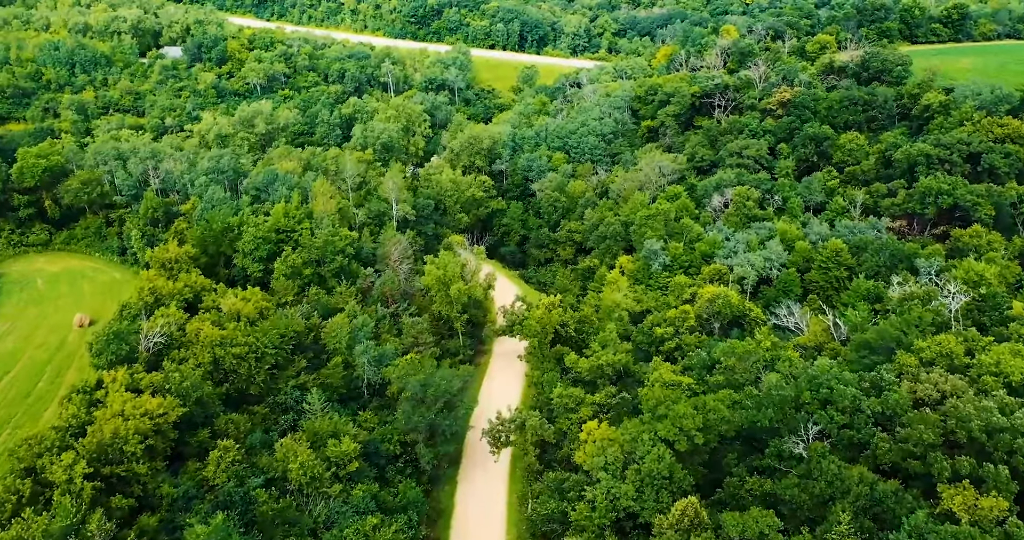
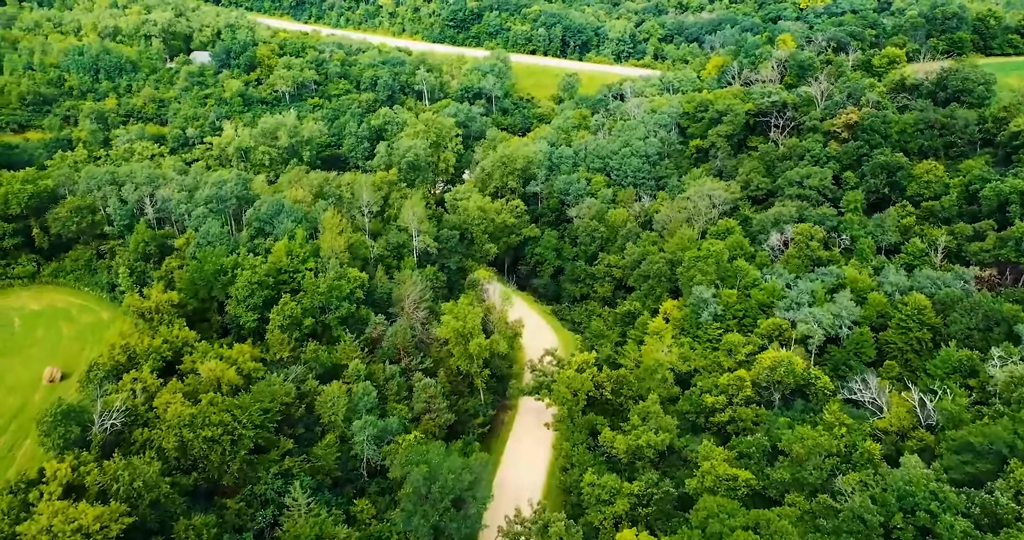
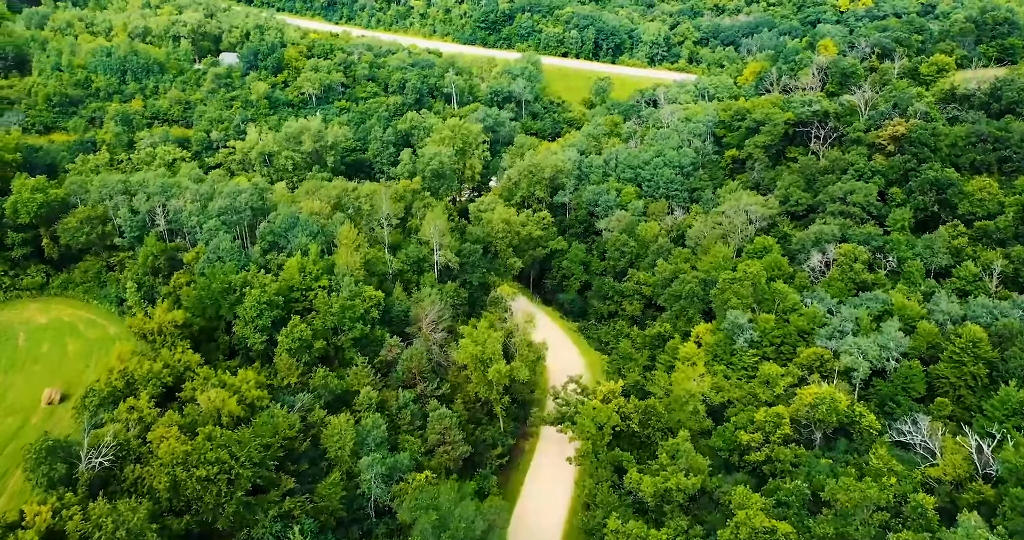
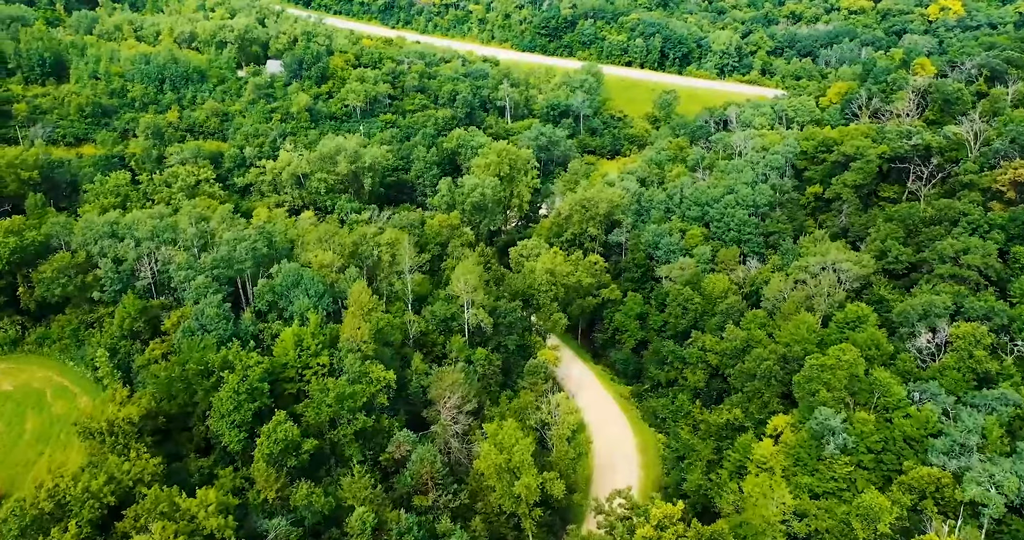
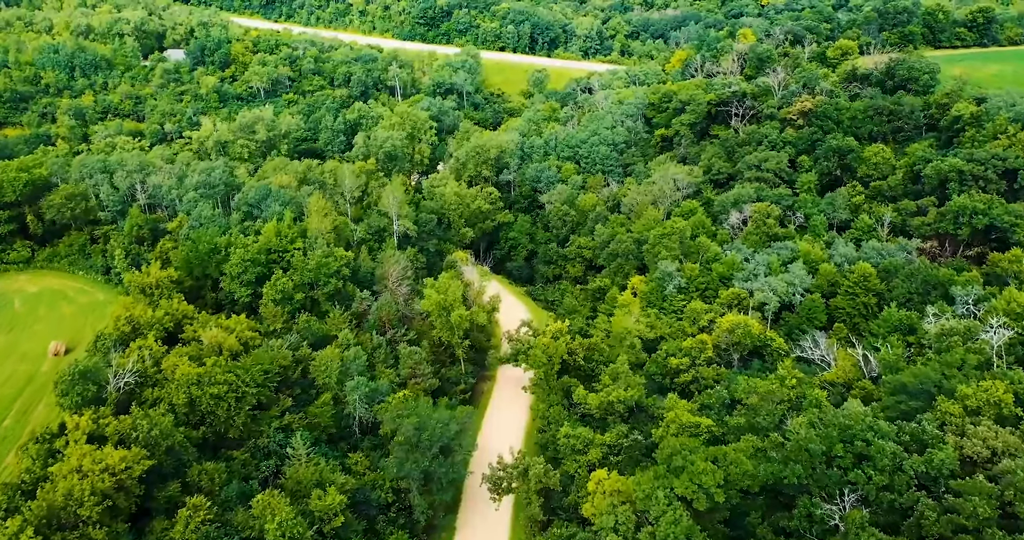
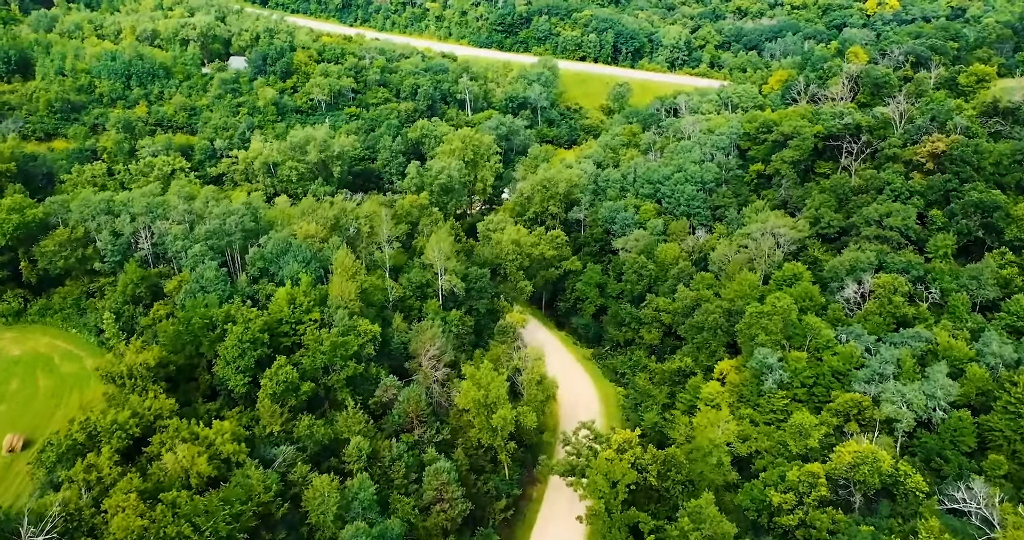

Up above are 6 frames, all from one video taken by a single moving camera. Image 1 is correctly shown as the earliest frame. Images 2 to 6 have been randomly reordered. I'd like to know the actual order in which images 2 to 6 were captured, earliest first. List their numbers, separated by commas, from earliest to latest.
5, 2, 3, 6, 4
